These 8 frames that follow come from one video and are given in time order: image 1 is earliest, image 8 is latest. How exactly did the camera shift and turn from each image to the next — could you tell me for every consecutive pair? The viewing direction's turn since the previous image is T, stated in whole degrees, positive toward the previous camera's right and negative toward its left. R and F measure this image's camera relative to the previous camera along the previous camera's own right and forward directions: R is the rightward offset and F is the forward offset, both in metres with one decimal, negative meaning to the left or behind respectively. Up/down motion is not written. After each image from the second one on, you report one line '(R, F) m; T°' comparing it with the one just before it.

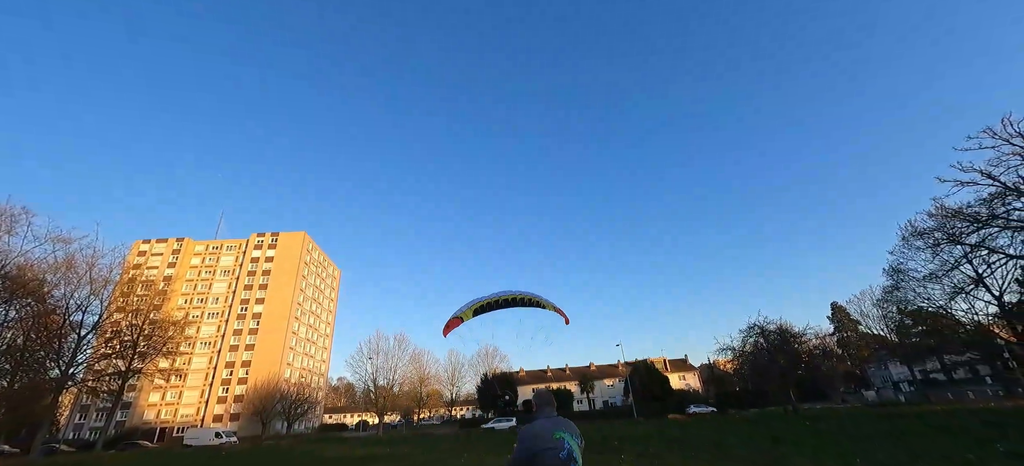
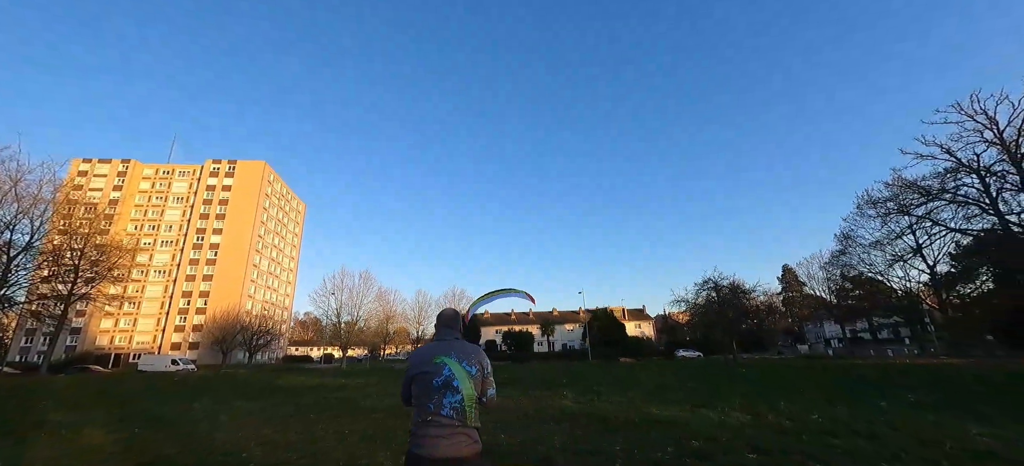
(+0.4, +0.5) m; +4°
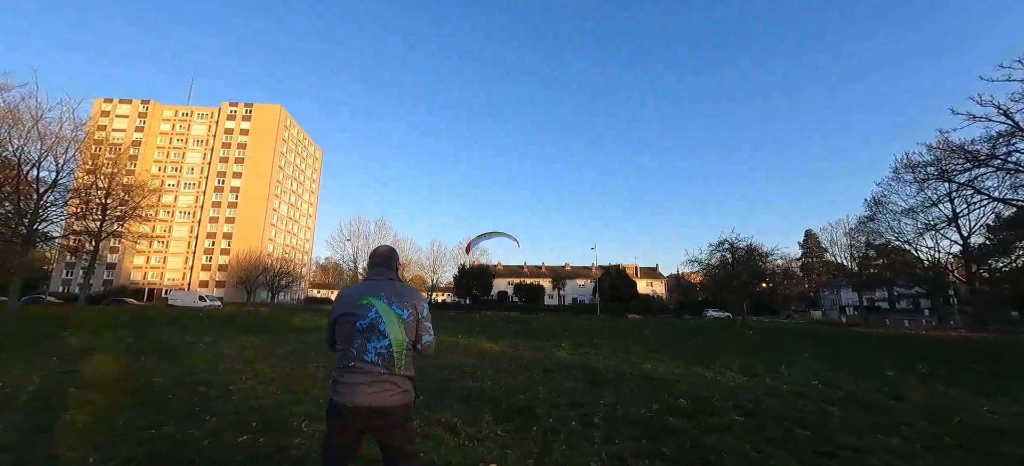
(+0.4, +0.5) m; -2°
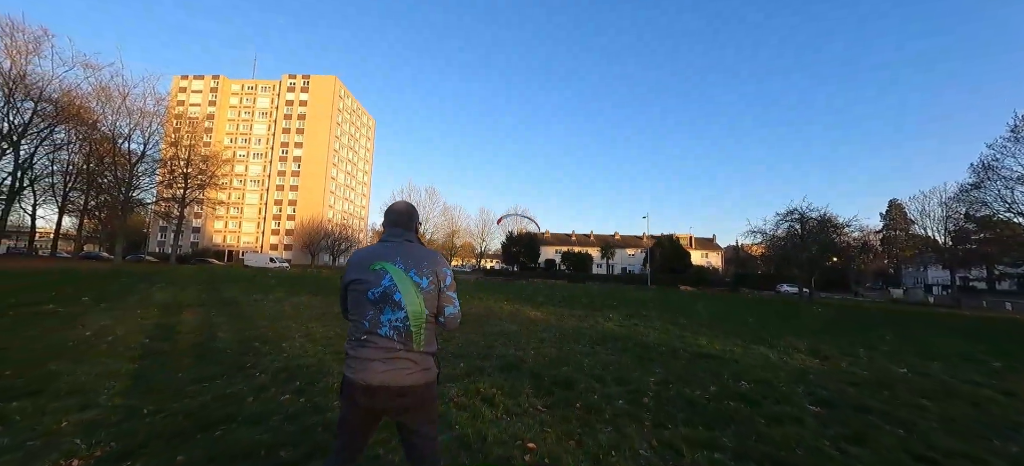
(+0.1, +0.4) m; -6°
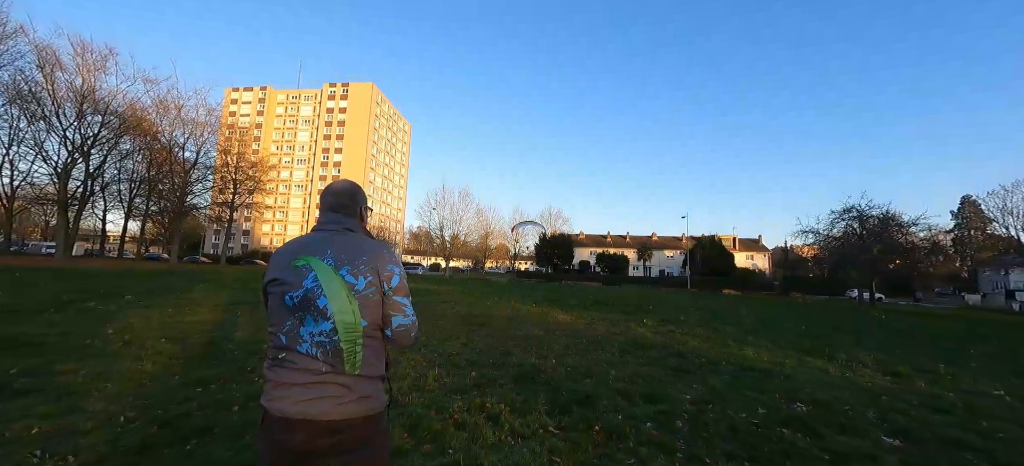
(+0.3, +0.7) m; -5°
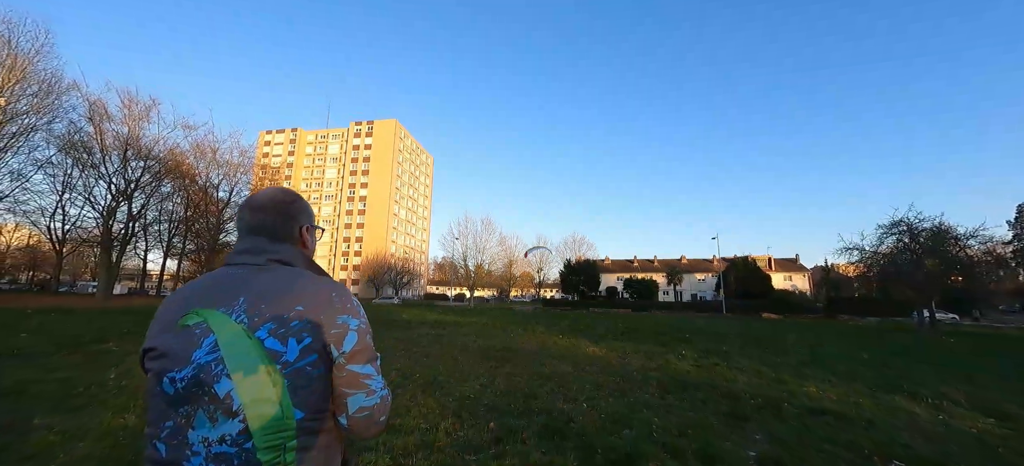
(+0.1, +0.7) m; -3°
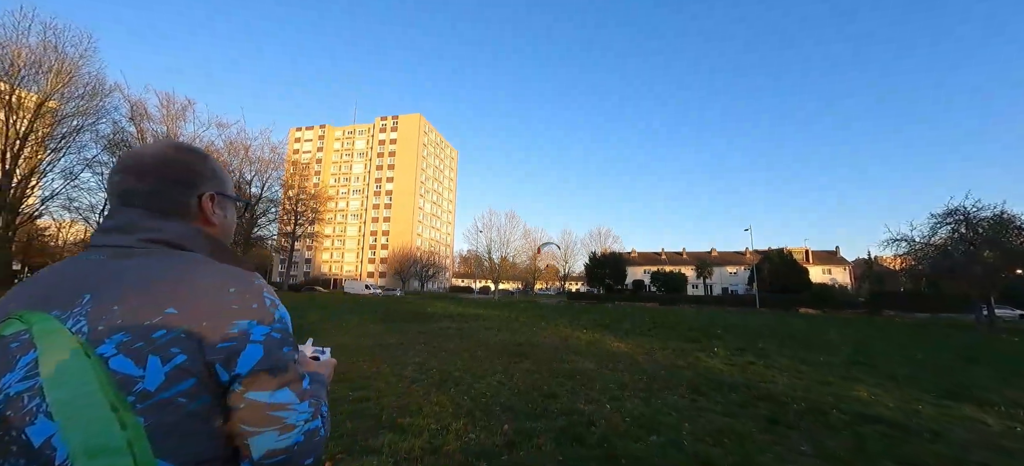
(+0.1, +0.4) m; -3°
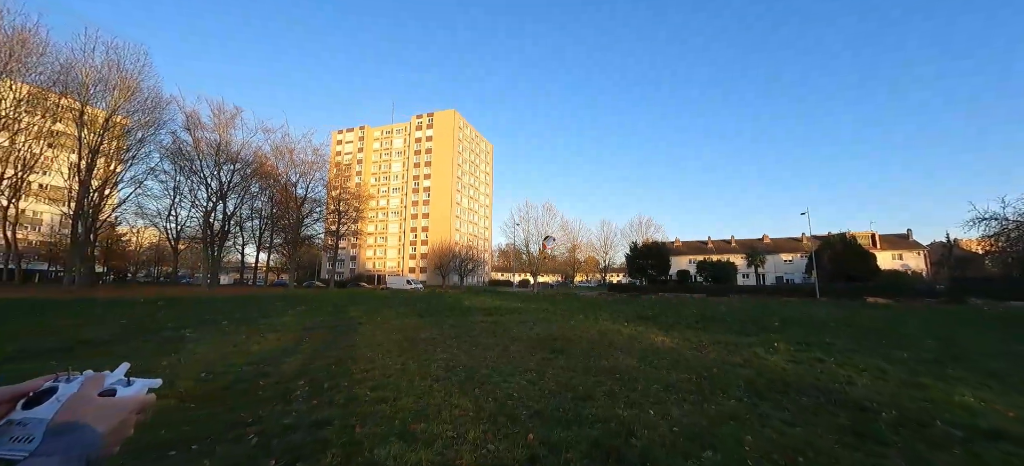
(+0.2, +0.7) m; -5°
